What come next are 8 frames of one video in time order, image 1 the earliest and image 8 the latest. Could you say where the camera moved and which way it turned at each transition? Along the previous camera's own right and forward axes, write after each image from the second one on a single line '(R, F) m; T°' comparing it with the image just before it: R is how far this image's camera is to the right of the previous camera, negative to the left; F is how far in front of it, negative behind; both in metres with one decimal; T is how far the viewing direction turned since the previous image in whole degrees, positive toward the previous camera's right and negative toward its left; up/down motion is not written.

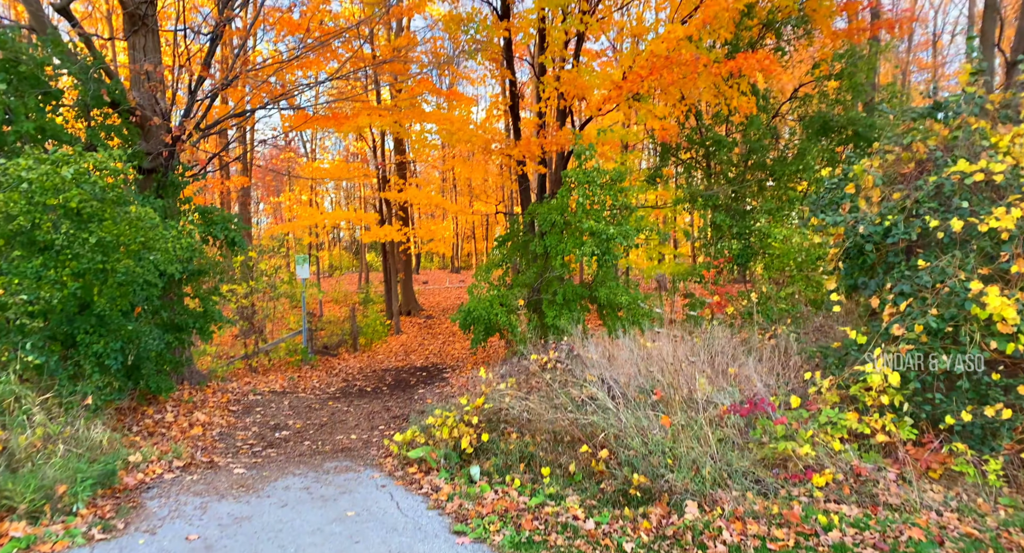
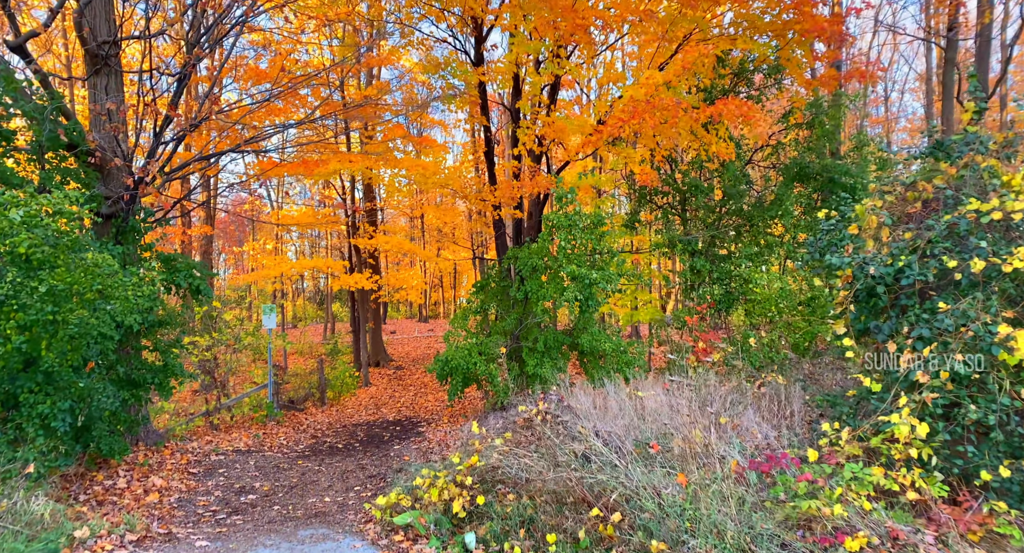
(-0.2, +0.4) m; +3°
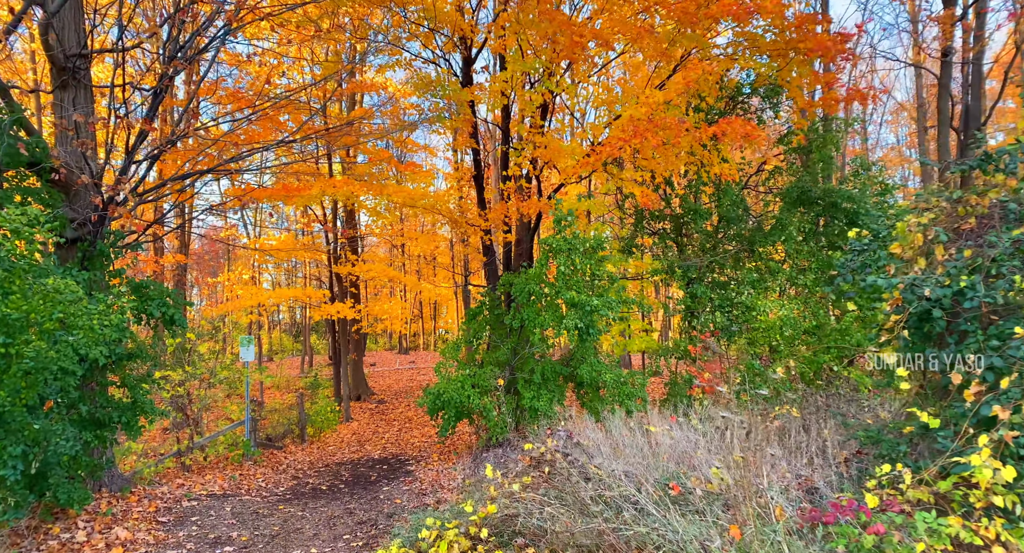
(-0.3, +0.6) m; +2°
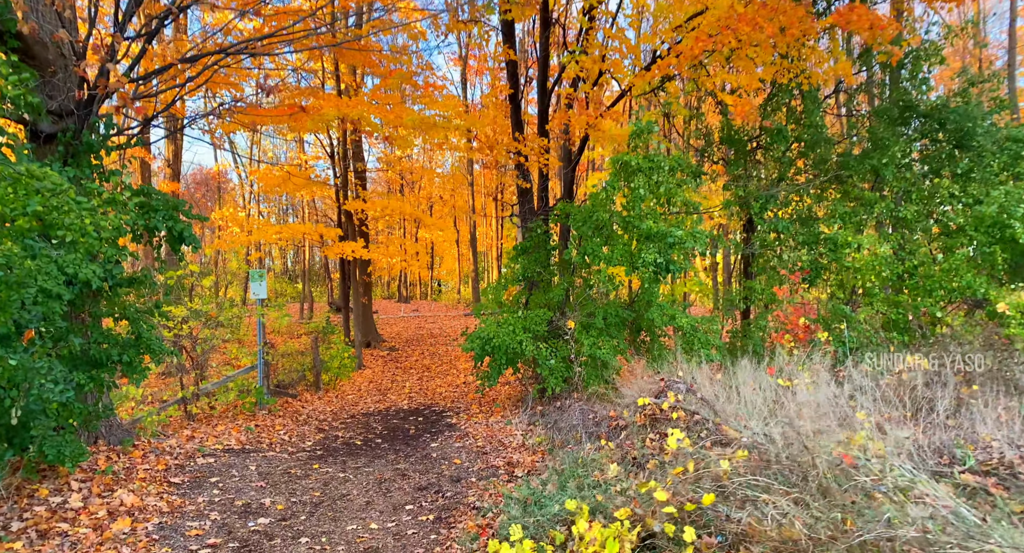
(-0.9, +1.5) m; +1°
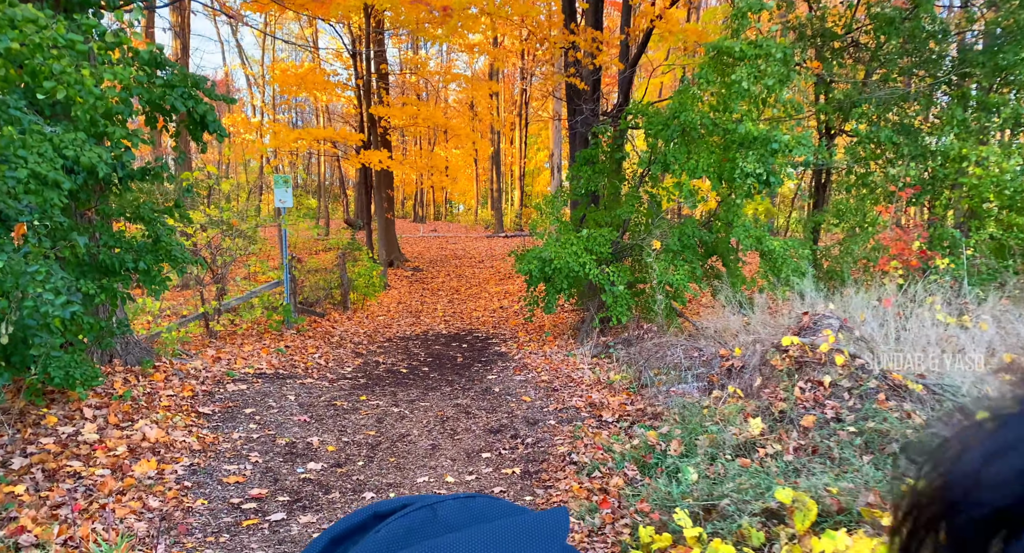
(-0.6, +1.1) m; -1°
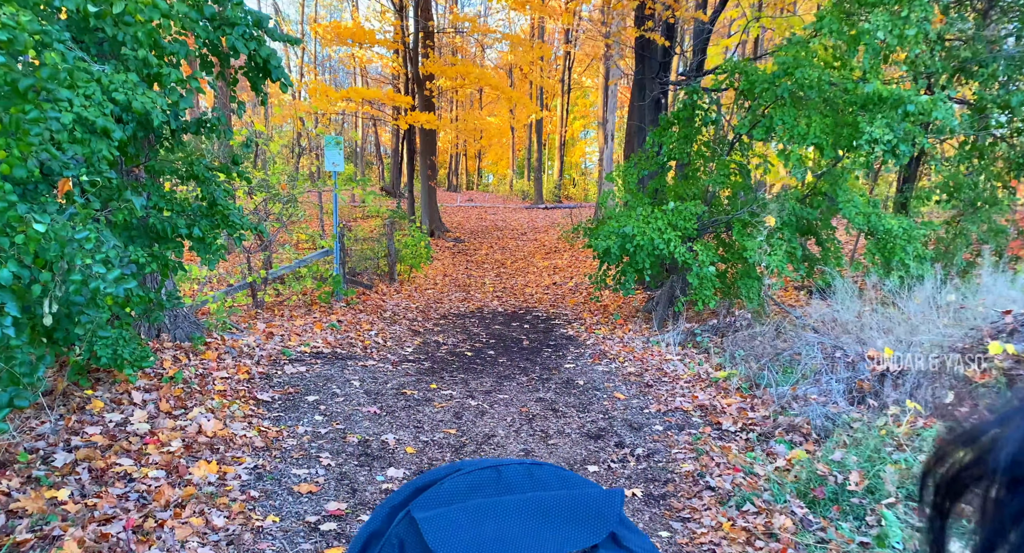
(-0.5, +0.7) m; -2°
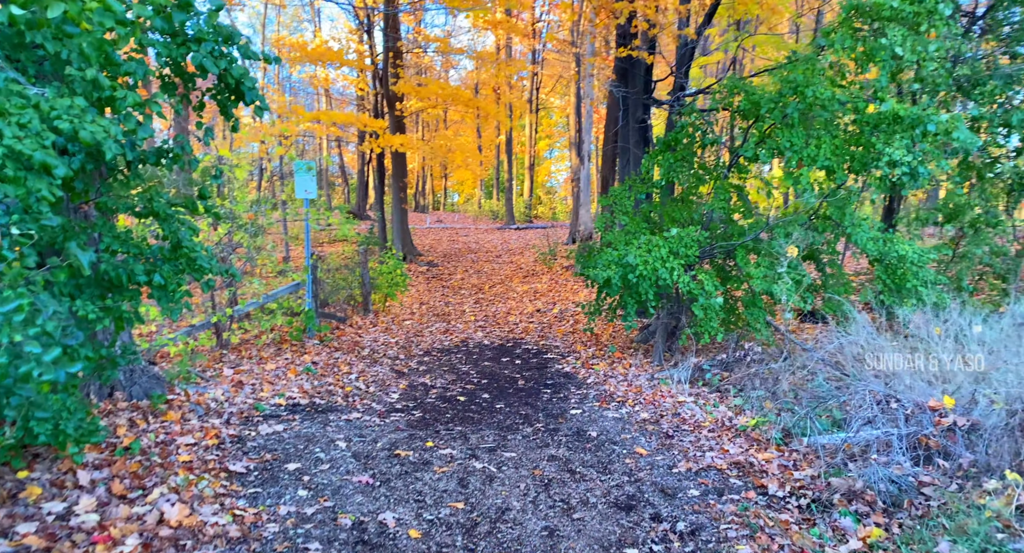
(-0.3, +0.6) m; +3°
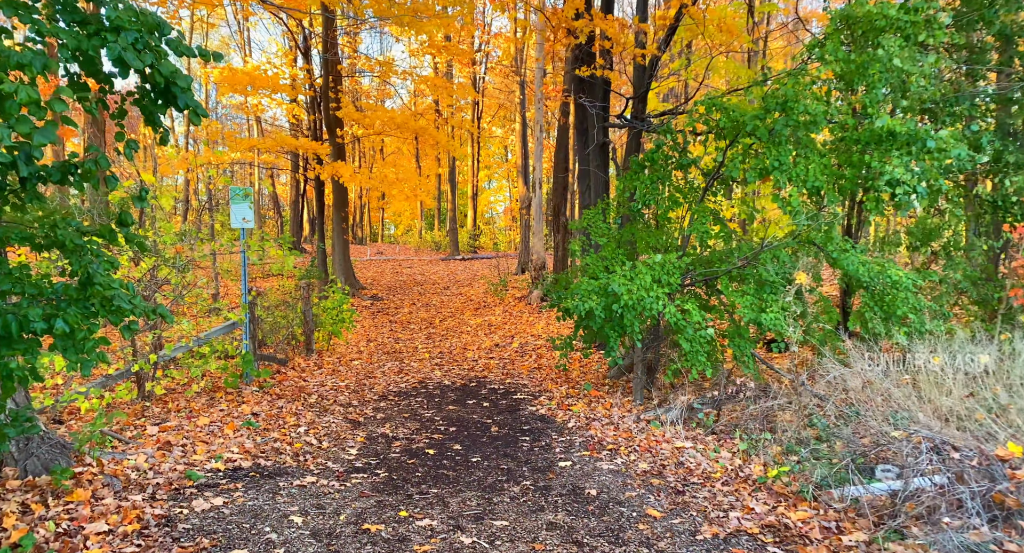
(-0.3, +0.7) m; +5°
